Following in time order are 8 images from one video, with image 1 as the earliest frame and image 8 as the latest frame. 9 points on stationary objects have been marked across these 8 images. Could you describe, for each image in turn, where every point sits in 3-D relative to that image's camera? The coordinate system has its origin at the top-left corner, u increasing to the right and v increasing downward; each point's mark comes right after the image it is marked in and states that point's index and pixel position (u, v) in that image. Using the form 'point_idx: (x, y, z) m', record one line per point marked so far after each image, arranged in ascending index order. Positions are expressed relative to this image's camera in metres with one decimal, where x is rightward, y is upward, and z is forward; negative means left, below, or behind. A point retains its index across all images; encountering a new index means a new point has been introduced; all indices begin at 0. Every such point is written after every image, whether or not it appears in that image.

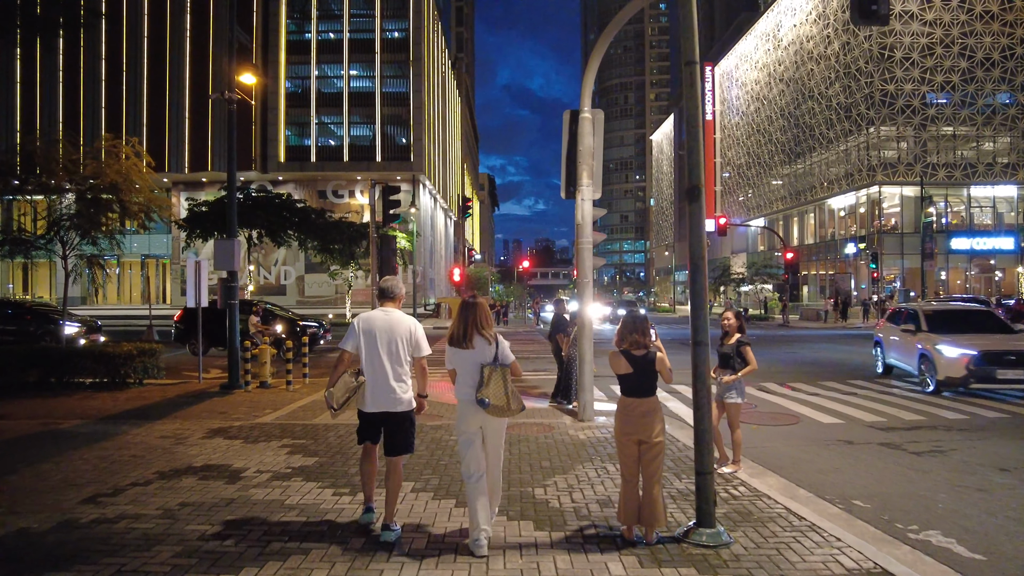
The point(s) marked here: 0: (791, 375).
0: (+7.4, -2.3, +17.3) m
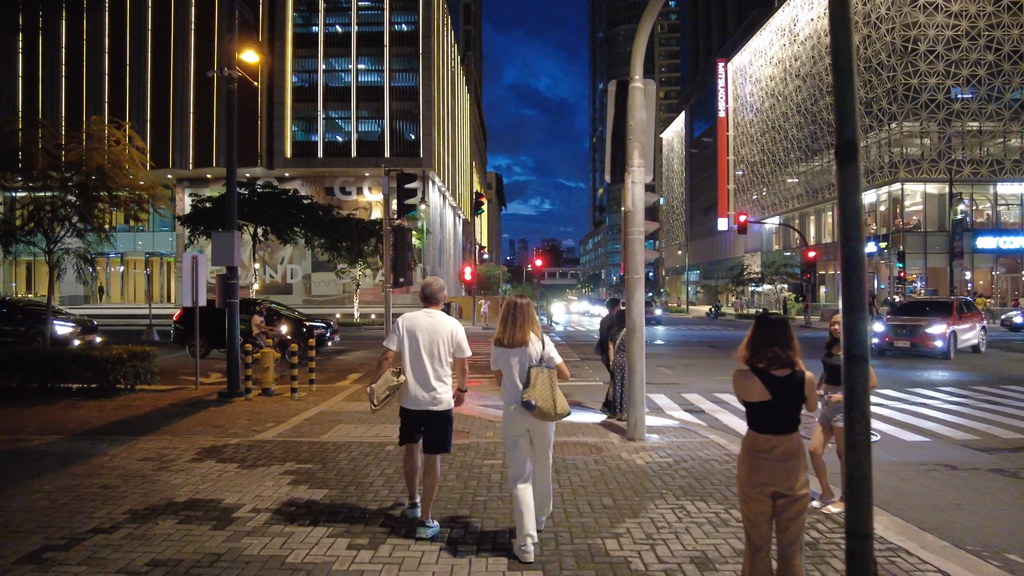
0: (+8.0, -2.3, +15.9) m
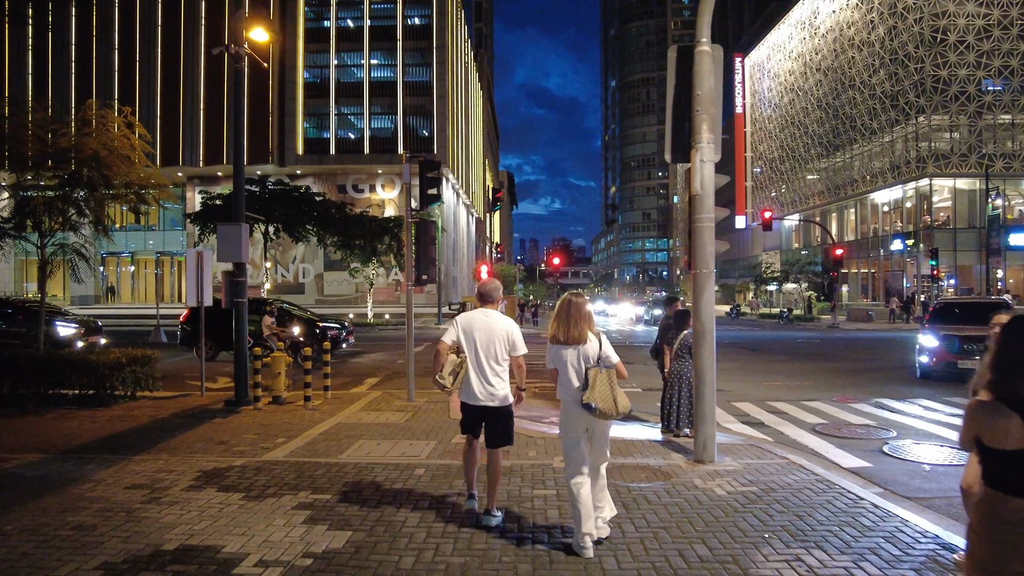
0: (+8.7, -2.2, +14.6) m
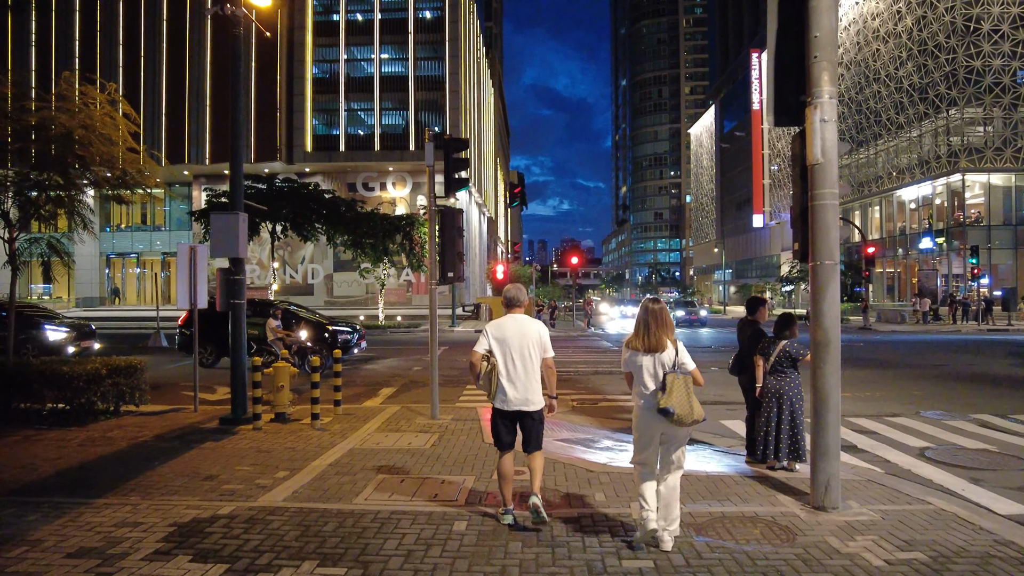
0: (+9.3, -2.2, +12.8) m
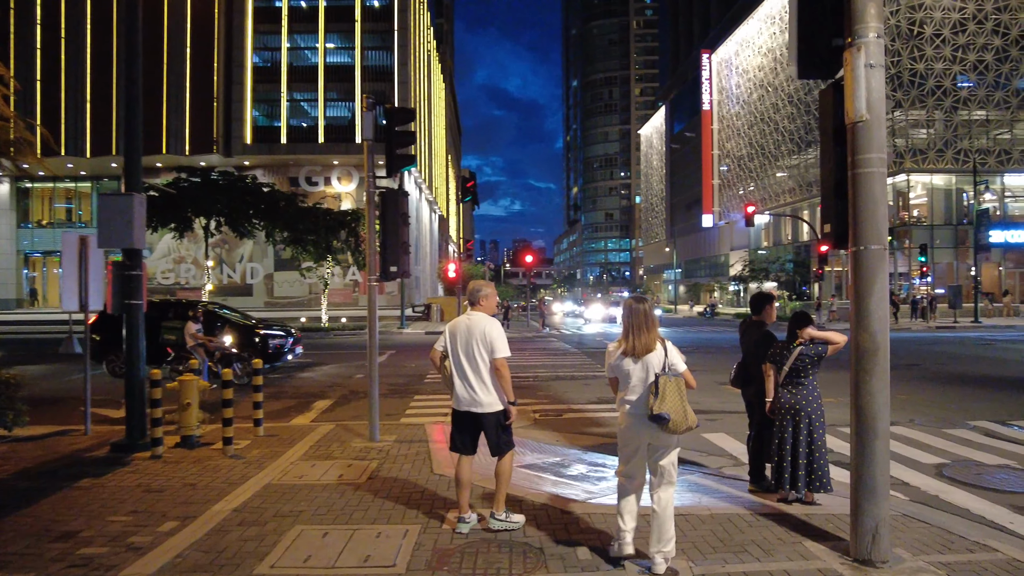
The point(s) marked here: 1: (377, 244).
0: (+8.5, -2.1, +11.9) m
1: (-1.8, +0.6, +8.9) m
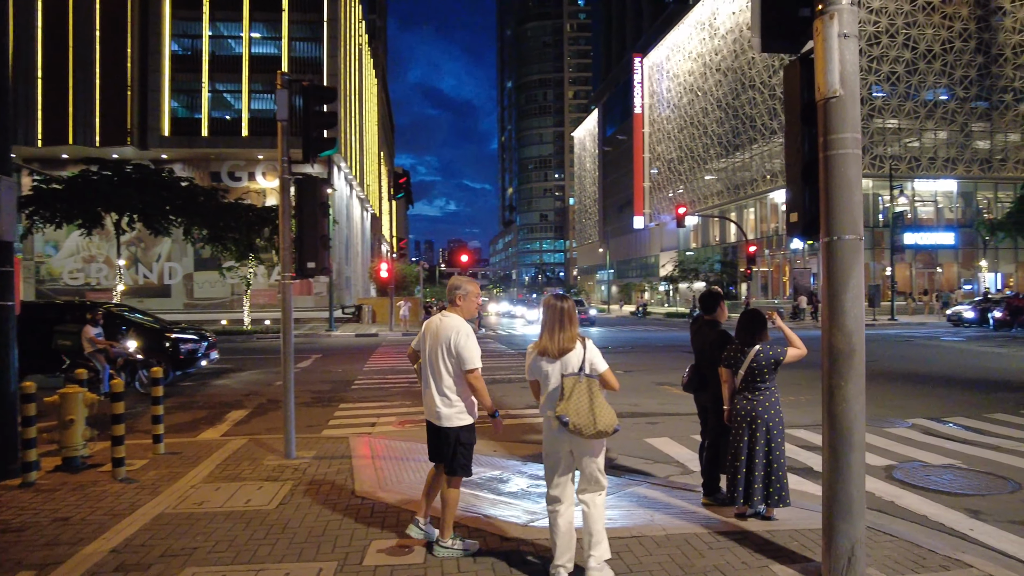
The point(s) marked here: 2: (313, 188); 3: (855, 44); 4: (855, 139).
0: (+7.4, -2.1, +12.0) m
1: (-2.6, +0.6, +8.0) m
2: (-2.3, +1.2, +7.9) m
3: (+2.1, +1.5, +4.1) m
4: (+2.1, +0.9, +4.1) m
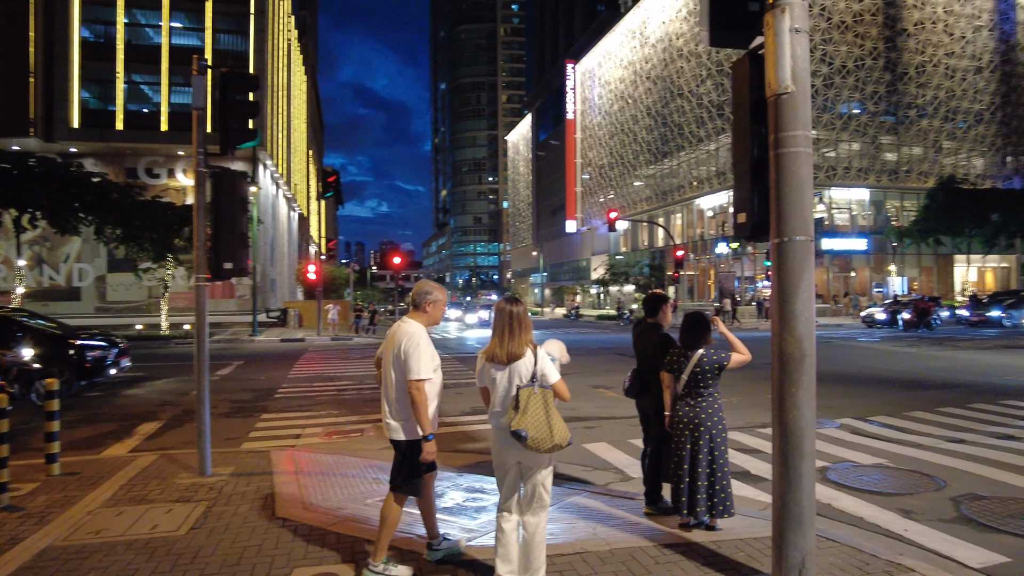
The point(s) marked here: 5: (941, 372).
0: (+6.2, -2.1, +12.4) m
1: (-3.3, +0.6, +7.4) m
2: (-3.1, +1.2, +7.3) m
3: (+1.7, +1.5, +3.9) m
4: (+1.7, +0.9, +3.9) m
5: (+11.0, -2.2, +17.1) m
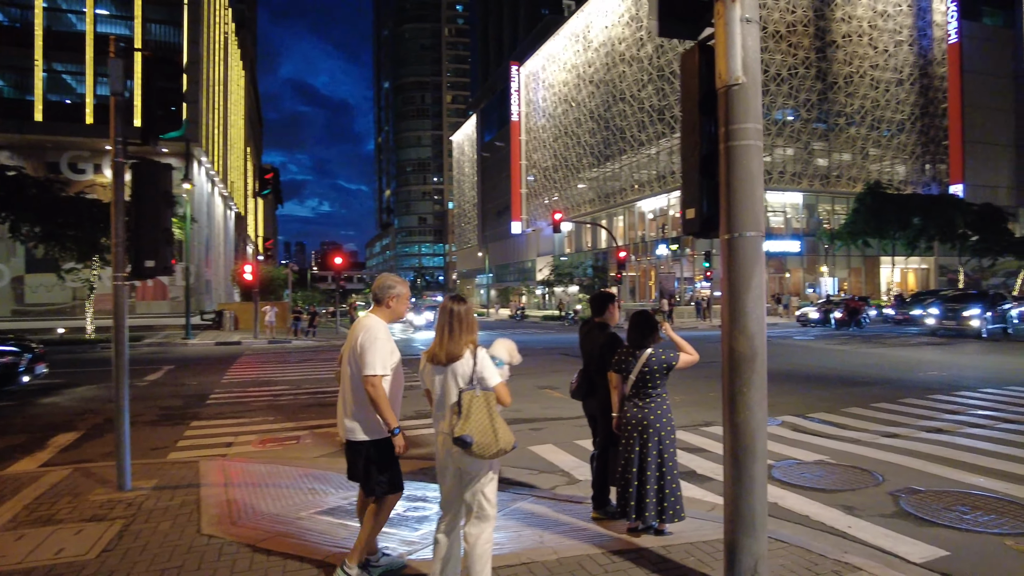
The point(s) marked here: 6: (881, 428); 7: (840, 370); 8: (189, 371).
0: (+5.2, -2.1, +12.6) m
1: (-3.9, +0.6, +6.9) m
2: (-3.6, +1.2, +6.8) m
3: (+1.4, +1.5, +3.8) m
4: (+1.4, +0.9, +3.8) m
5: (+9.6, -2.2, +17.8) m
6: (+5.6, -2.1, +10.1) m
7: (+8.6, -2.2, +17.4) m
8: (-8.6, -2.2, +17.8) m
